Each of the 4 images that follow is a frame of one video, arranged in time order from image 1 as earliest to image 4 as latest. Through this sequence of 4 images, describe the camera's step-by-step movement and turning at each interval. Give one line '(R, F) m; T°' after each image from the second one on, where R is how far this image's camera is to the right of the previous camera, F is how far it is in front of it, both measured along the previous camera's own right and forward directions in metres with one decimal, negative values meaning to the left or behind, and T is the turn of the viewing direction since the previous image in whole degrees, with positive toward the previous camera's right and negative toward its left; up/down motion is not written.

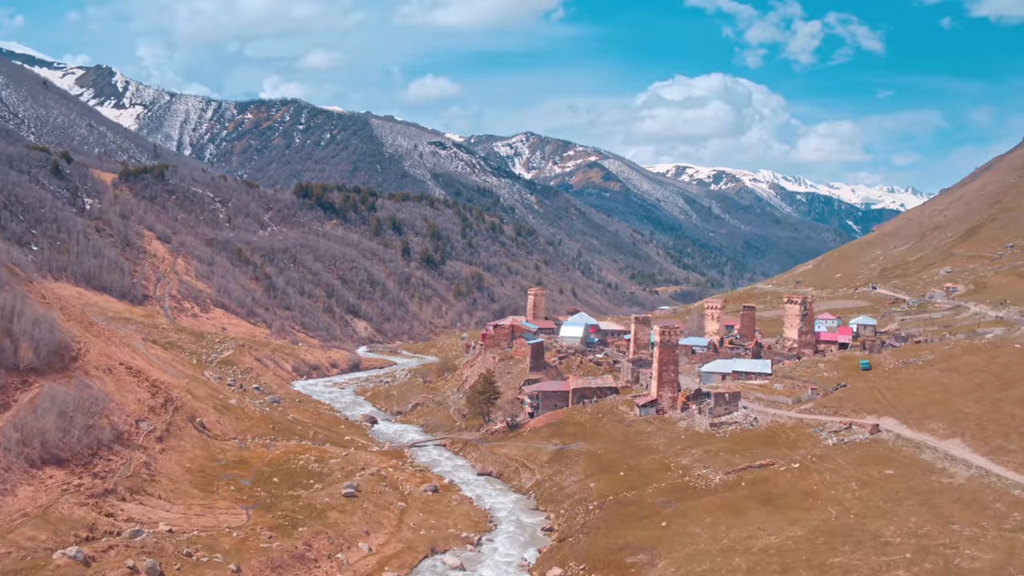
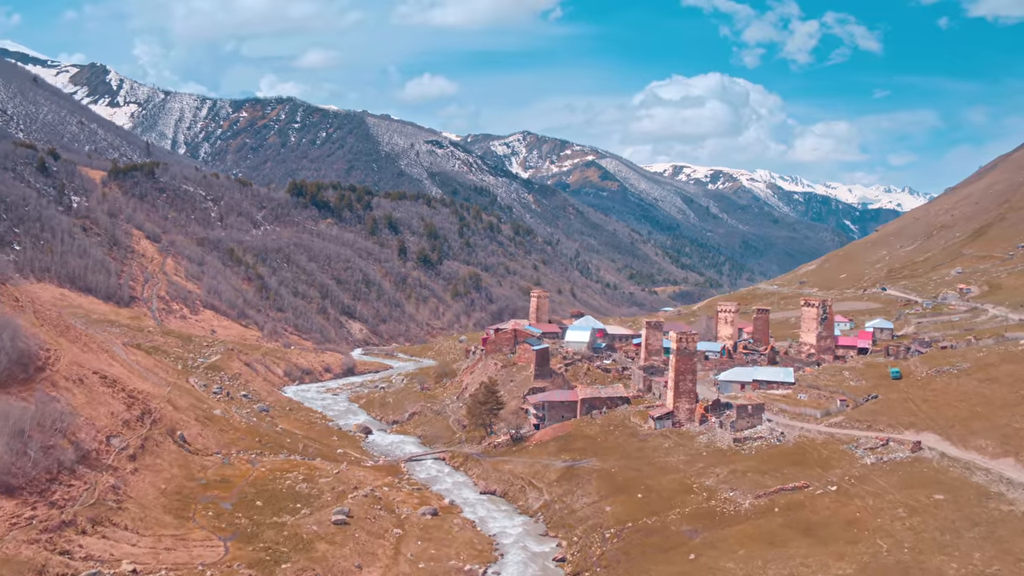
(-0.6, +4.1) m; 0°
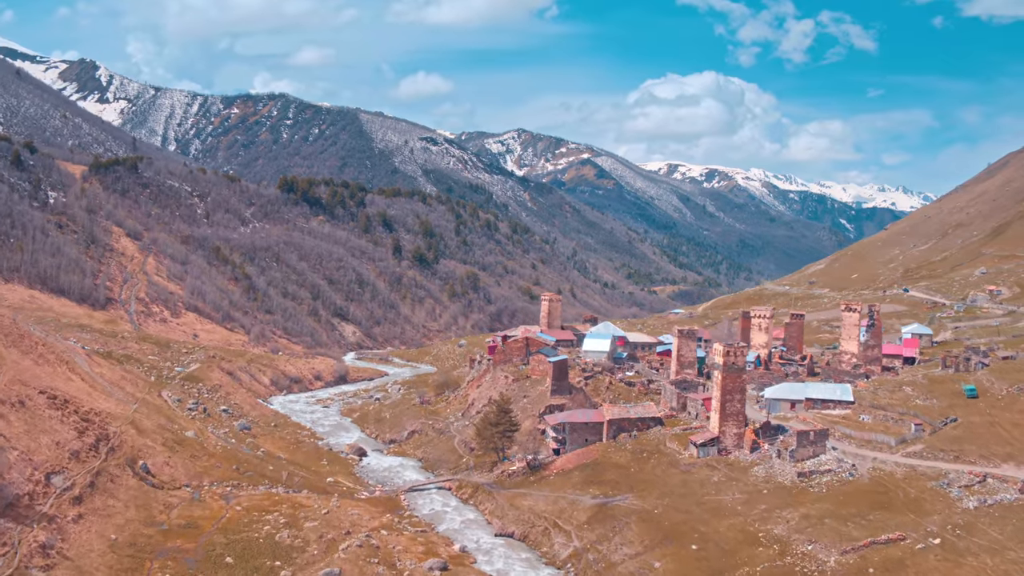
(-1.5, +7.6) m; 0°
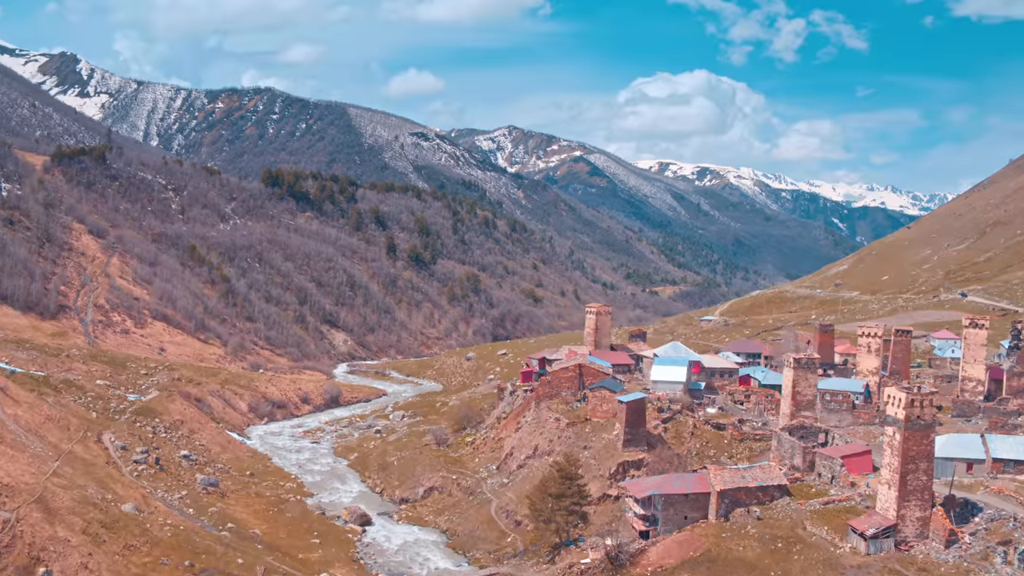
(-3.8, +14.8) m; +1°
